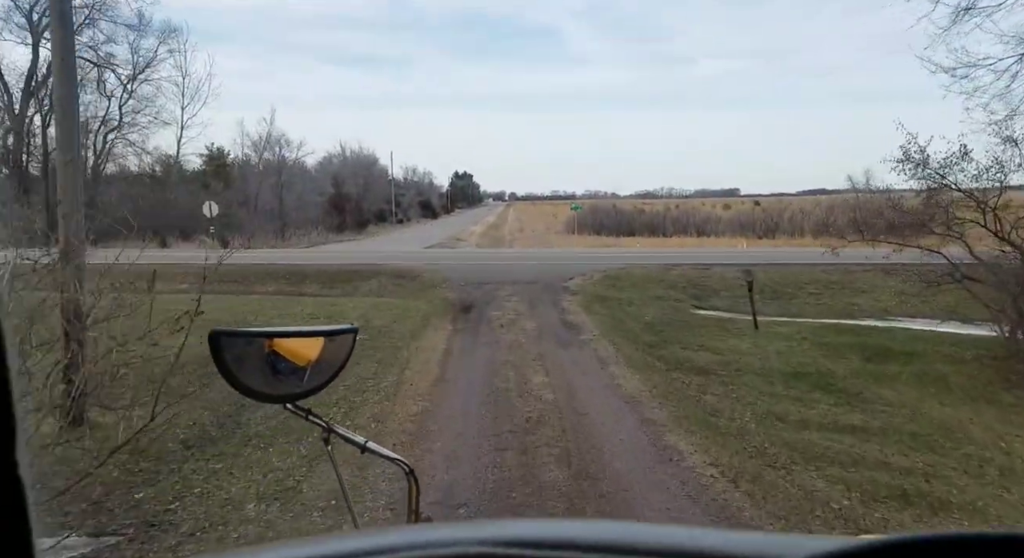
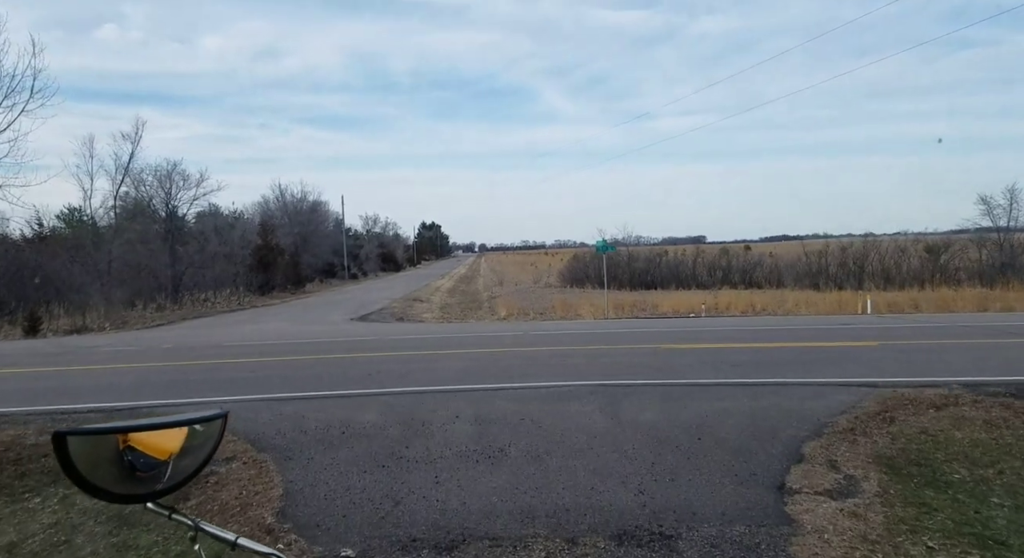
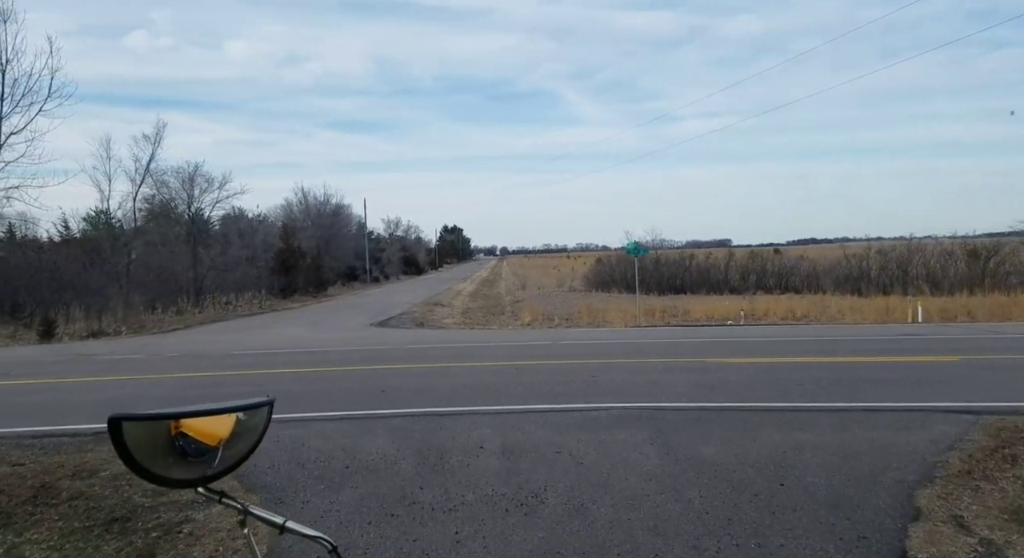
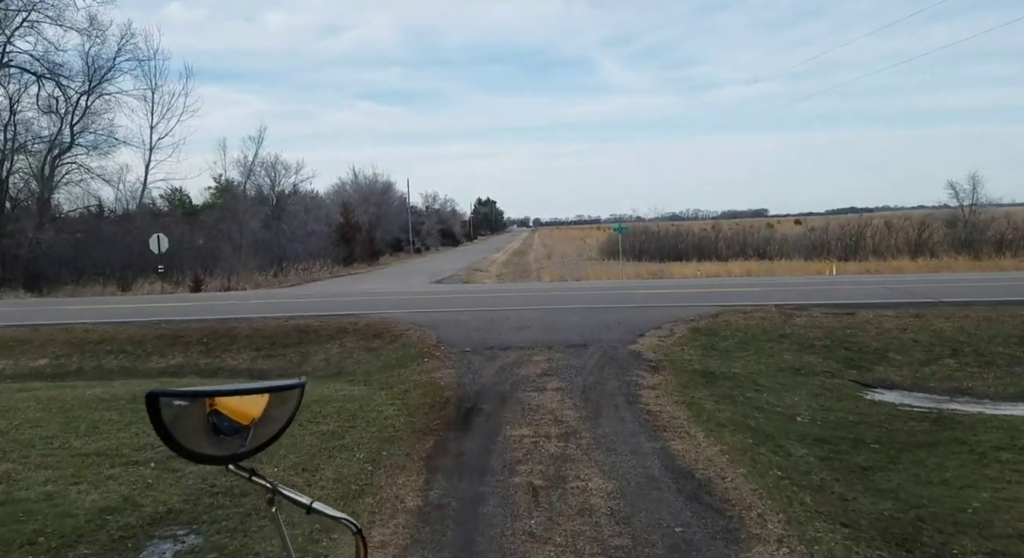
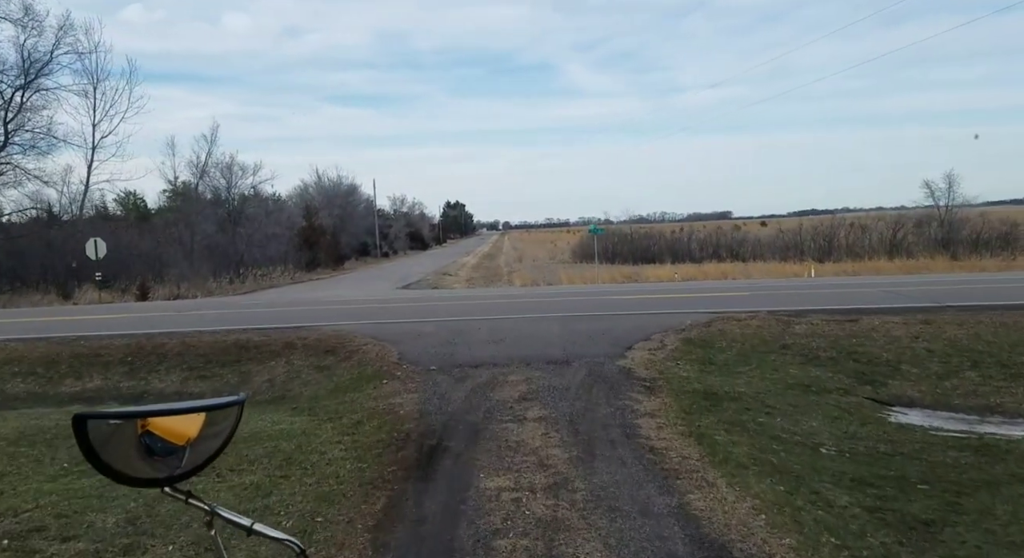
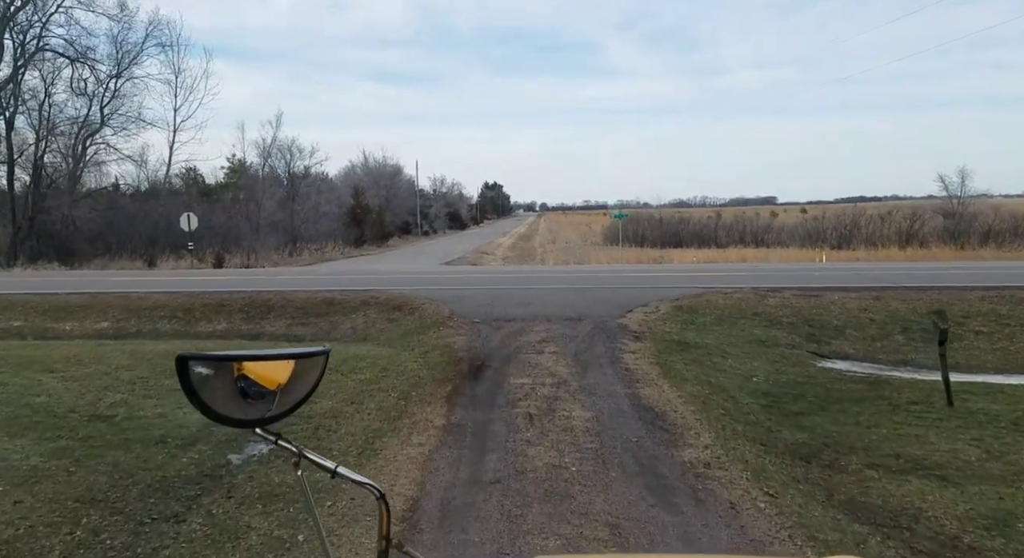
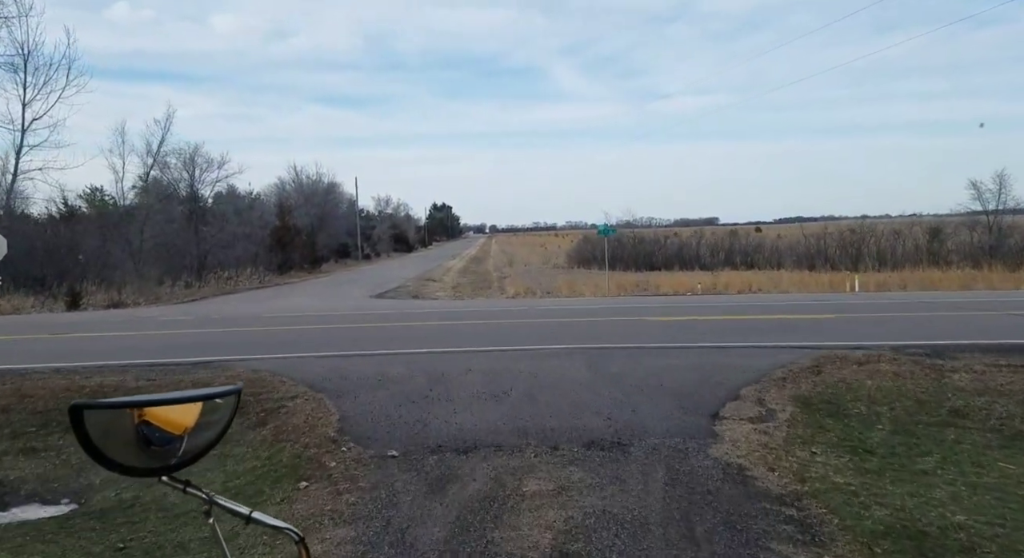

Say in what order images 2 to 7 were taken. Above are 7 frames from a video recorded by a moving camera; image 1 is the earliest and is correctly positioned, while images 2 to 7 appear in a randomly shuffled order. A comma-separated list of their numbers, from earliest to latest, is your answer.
6, 4, 5, 7, 2, 3
